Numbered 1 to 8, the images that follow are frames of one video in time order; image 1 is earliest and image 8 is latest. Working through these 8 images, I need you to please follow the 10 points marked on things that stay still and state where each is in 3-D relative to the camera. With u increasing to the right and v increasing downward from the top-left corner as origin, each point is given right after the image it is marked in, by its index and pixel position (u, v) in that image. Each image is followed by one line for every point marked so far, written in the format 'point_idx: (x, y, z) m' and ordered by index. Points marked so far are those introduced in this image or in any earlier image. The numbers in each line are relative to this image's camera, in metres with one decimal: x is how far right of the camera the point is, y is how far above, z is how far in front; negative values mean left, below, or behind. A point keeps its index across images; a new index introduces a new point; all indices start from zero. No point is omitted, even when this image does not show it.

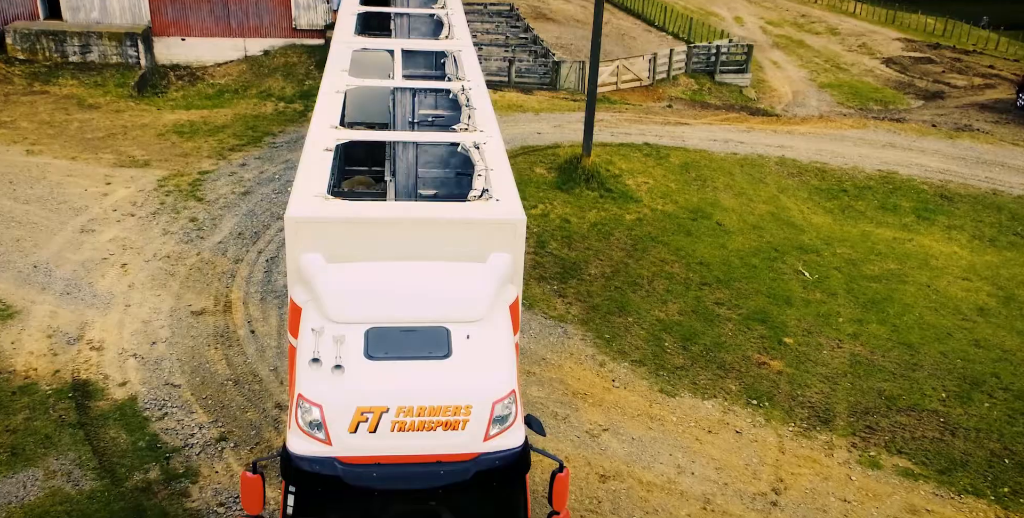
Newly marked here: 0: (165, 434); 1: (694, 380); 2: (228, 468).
0: (-3.9, -2.0, +9.2) m
1: (+2.3, -1.5, +10.5) m
2: (-3.0, -2.2, +8.6) m
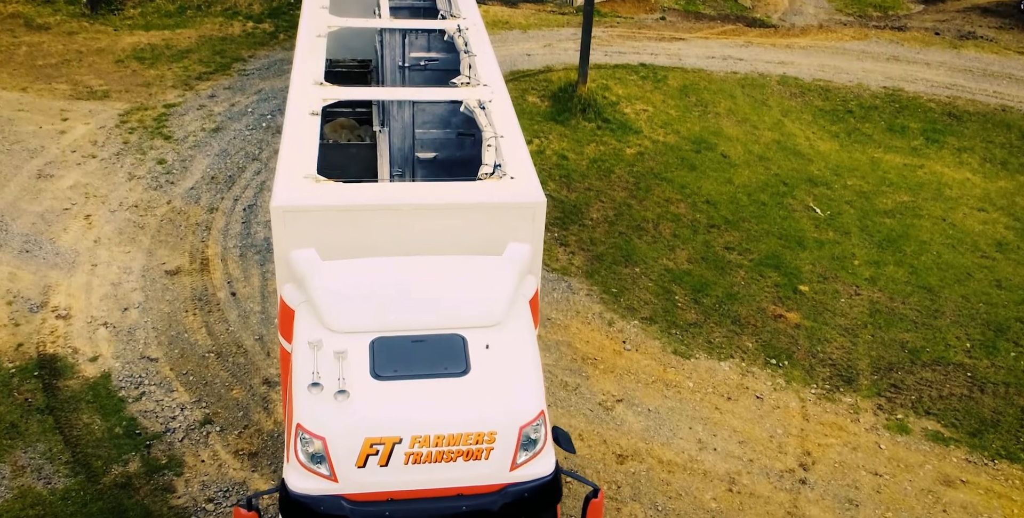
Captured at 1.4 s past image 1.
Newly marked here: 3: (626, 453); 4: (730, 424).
0: (-3.8, -1.6, +8.4) m
1: (+2.4, -0.9, +9.9) m
2: (-2.9, -1.9, +7.9) m
3: (+1.1, -1.8, +7.8) m
4: (+2.2, -1.7, +8.4) m
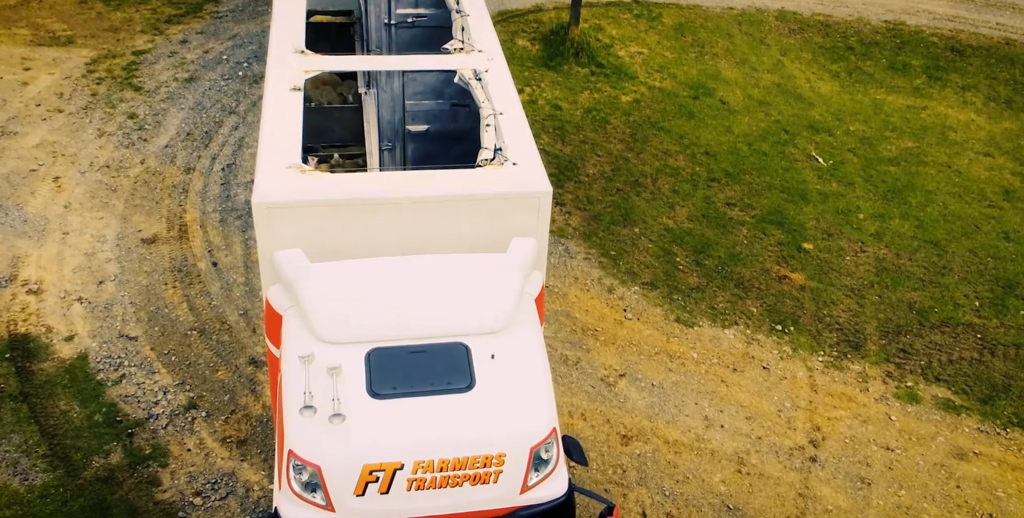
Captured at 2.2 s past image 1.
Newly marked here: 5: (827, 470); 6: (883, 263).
0: (-3.8, -1.4, +8.1) m
1: (+2.3, -0.5, +9.5) m
2: (-2.9, -1.7, +7.6) m
3: (+1.1, -1.6, +7.5) m
4: (+2.2, -1.4, +8.2) m
5: (+2.8, -1.9, +7.4) m
6: (+4.8, 0.0, +10.7) m
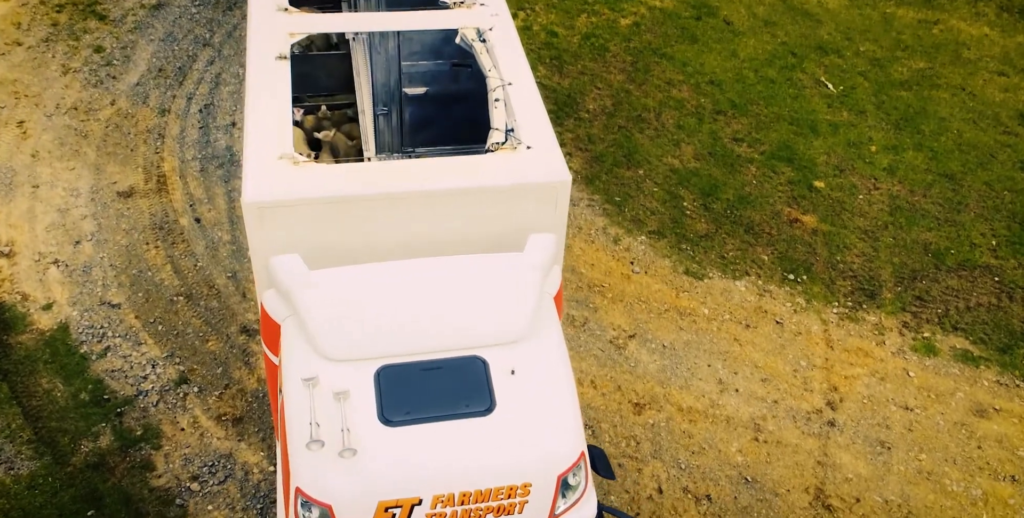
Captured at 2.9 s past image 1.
0: (-3.7, -1.1, +7.7) m
1: (+2.3, +0.1, +9.1) m
2: (-2.8, -1.4, +7.2) m
3: (+1.2, -1.3, +7.3) m
4: (+2.3, -0.9, +7.9) m
5: (+2.9, -1.5, +7.2) m
6: (+4.8, +0.7, +10.3) m
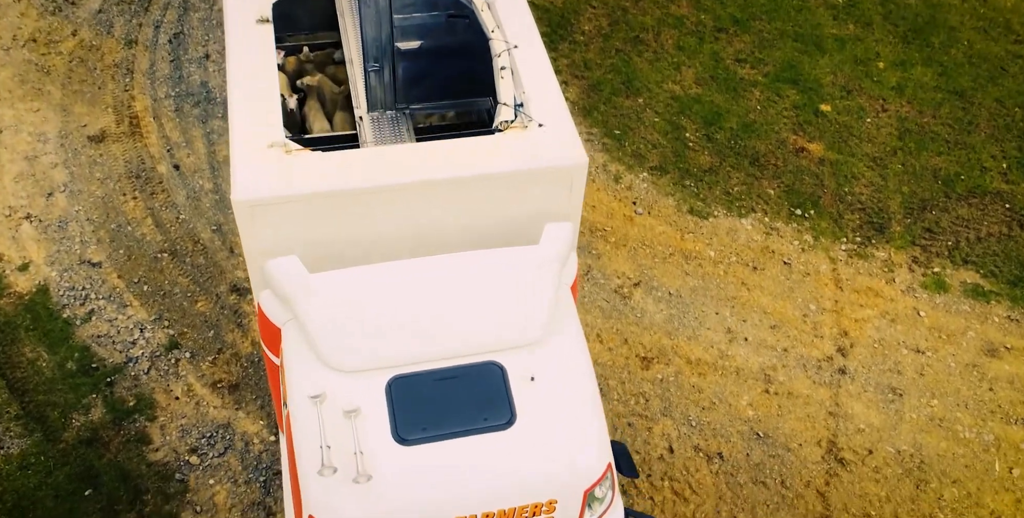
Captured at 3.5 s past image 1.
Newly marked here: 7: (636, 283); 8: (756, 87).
0: (-3.7, -0.8, +7.4) m
1: (+2.3, +0.8, +8.8) m
2: (-2.7, -1.1, +7.0) m
3: (+1.2, -0.8, +7.1) m
4: (+2.3, -0.4, +7.6) m
5: (+3.0, -1.1, +7.1) m
6: (+4.7, +1.6, +9.9) m
7: (+1.2, -0.2, +7.7) m
8: (+3.0, +2.1, +10.0) m
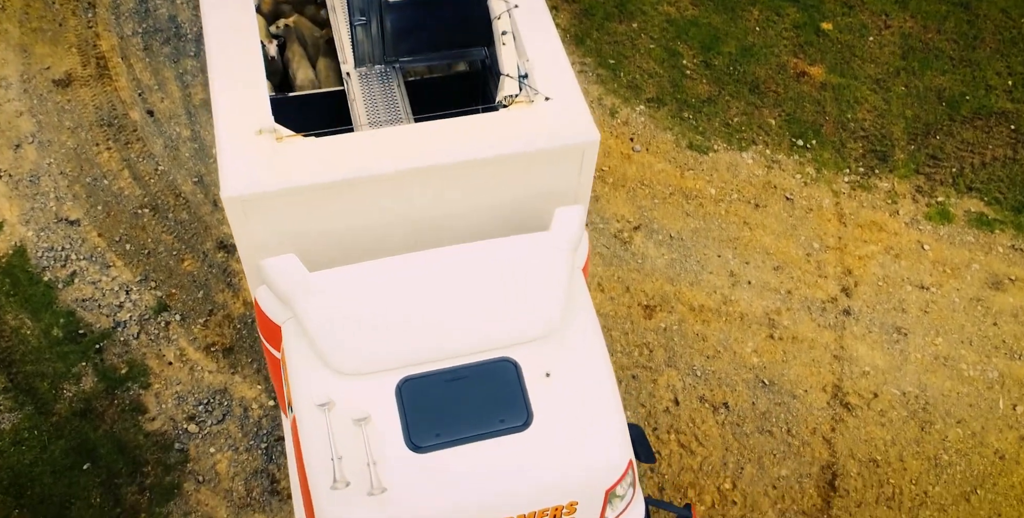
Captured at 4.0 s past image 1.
0: (-3.7, -0.5, +7.1) m
1: (+2.2, +1.4, +8.4) m
2: (-2.7, -0.8, +6.8) m
3: (+1.2, -0.4, +6.9) m
4: (+2.3, +0.1, +7.5) m
5: (+3.0, -0.5, +7.0) m
6: (+4.6, +2.5, +9.5) m
7: (+1.1, +0.3, +7.4) m
8: (+2.8, +2.9, +9.5) m
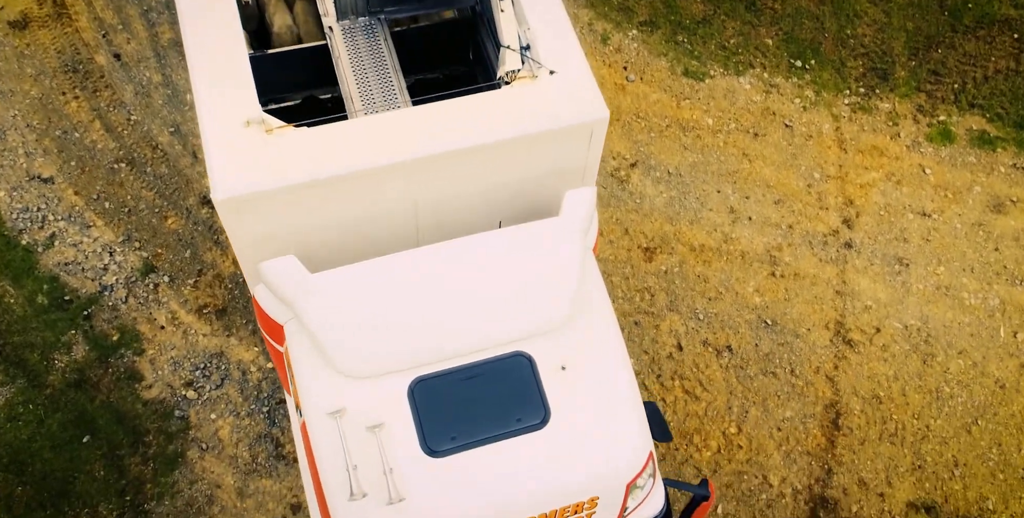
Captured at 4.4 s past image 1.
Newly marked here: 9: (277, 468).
0: (-3.7, -0.1, +6.9) m
1: (+2.1, +2.1, +8.1) m
2: (-2.7, -0.5, +6.7) m
3: (+1.2, +0.1, +6.8) m
4: (+2.2, +0.7, +7.3) m
5: (+2.9, 0.0, +6.9) m
6: (+4.4, +3.4, +9.0) m
7: (+1.1, +0.8, +7.2) m
8: (+2.6, +3.8, +8.9) m
9: (-1.7, -1.5, +6.0) m
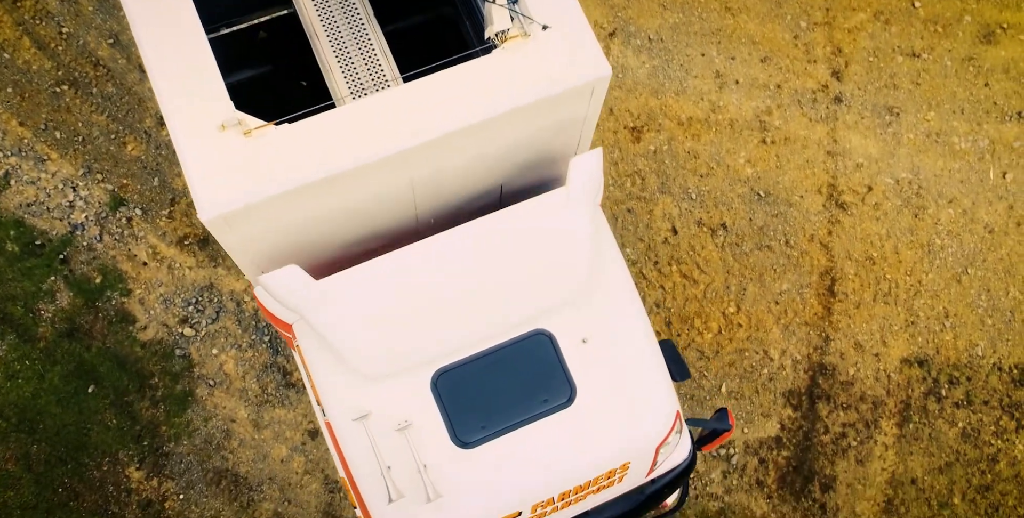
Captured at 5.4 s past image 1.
0: (-3.8, +0.3, +6.6) m
1: (+1.6, +3.4, +7.3) m
2: (-2.8, 0.0, +6.5) m
3: (+1.0, +1.1, +6.5) m
4: (+2.0, +1.9, +6.9) m
5: (+2.8, +1.2, +6.7) m
6: (+3.8, +5.2, +8.0) m
7: (+0.8, +1.9, +6.8) m
8: (+2.0, +5.2, +7.8) m
9: (-1.7, -1.0, +6.1) m
